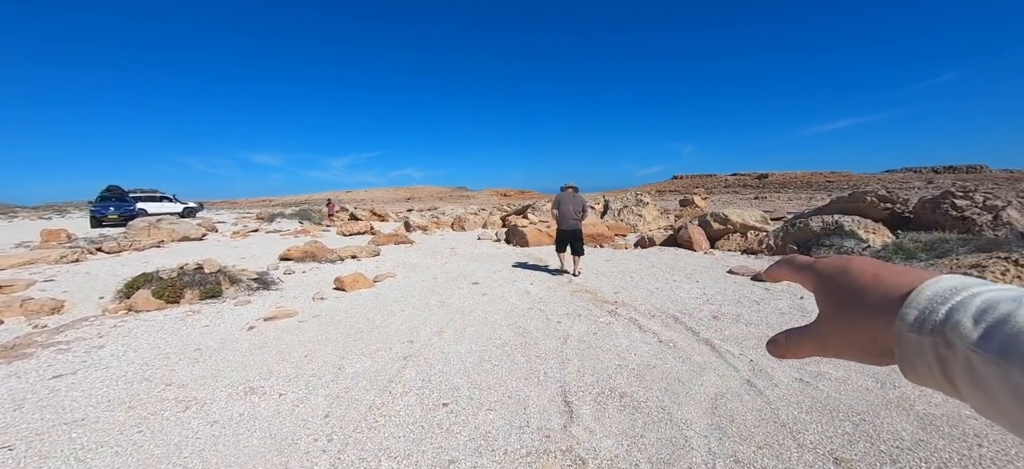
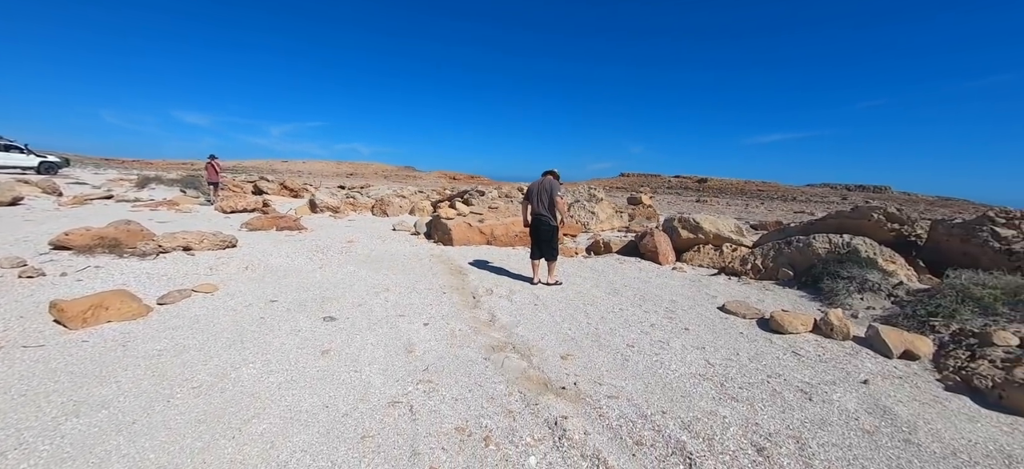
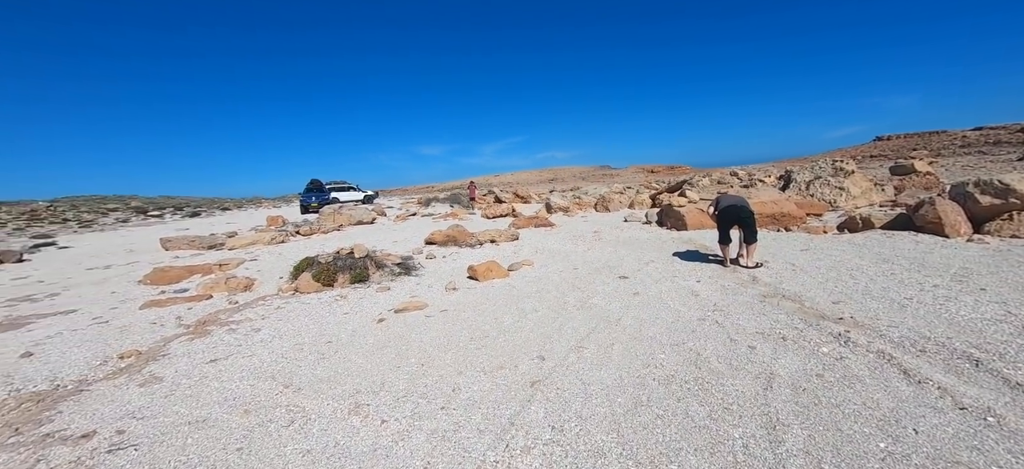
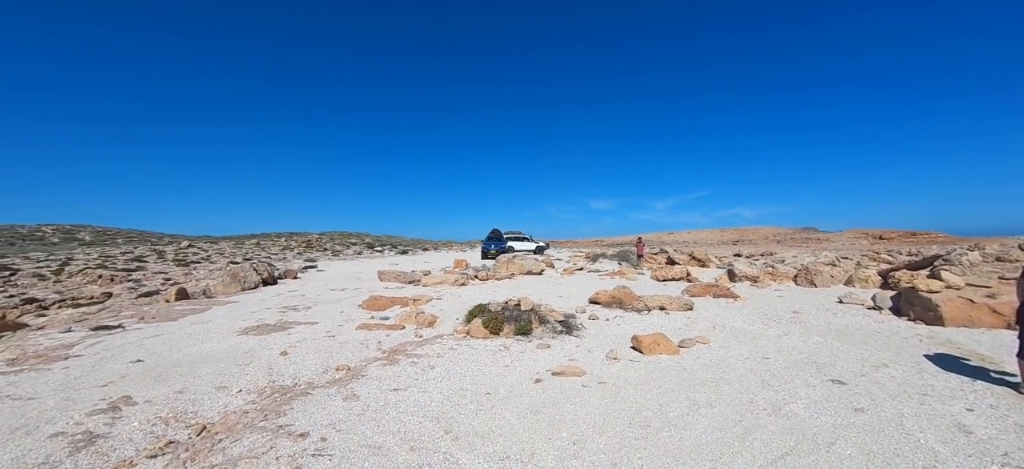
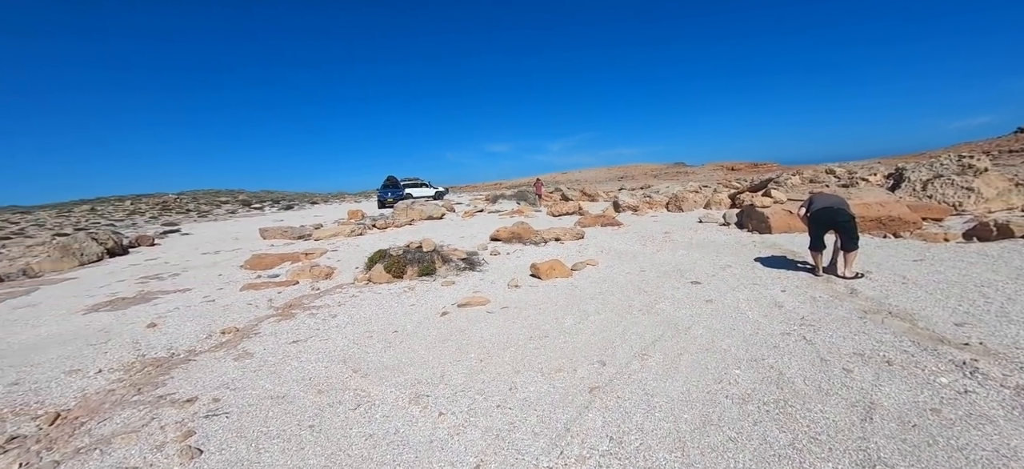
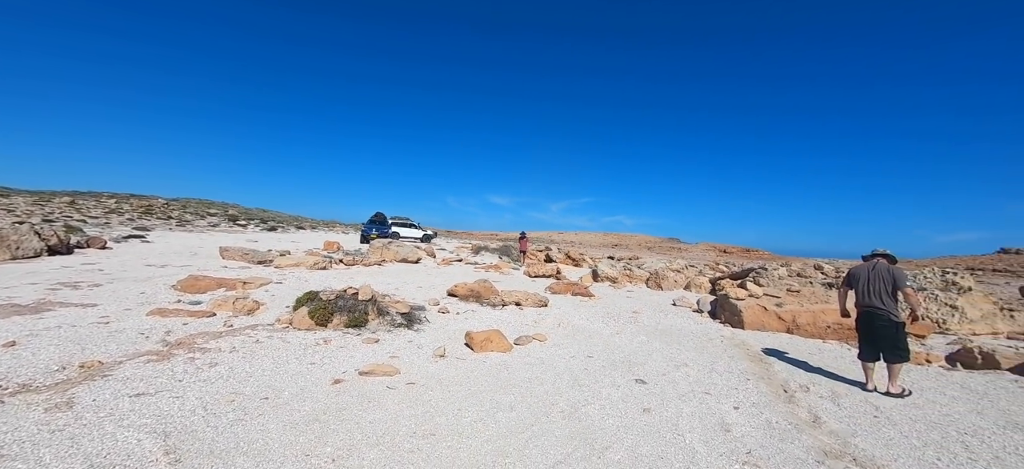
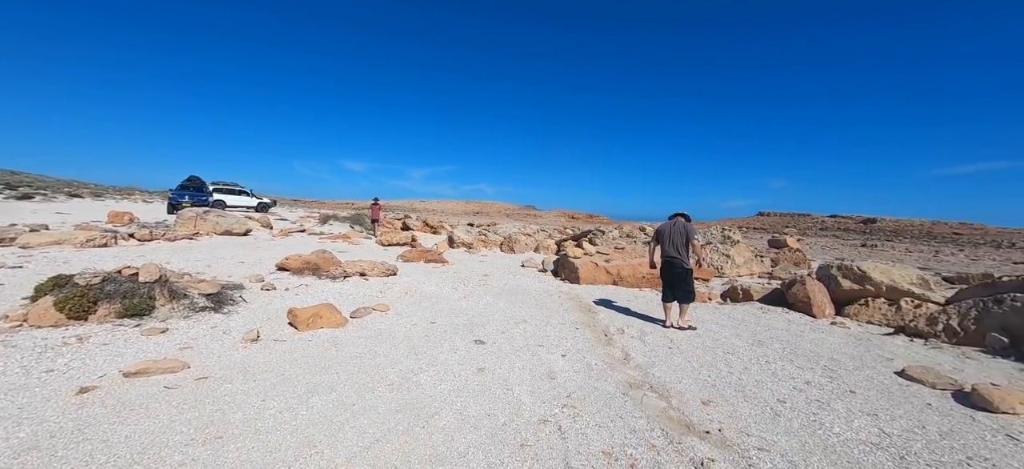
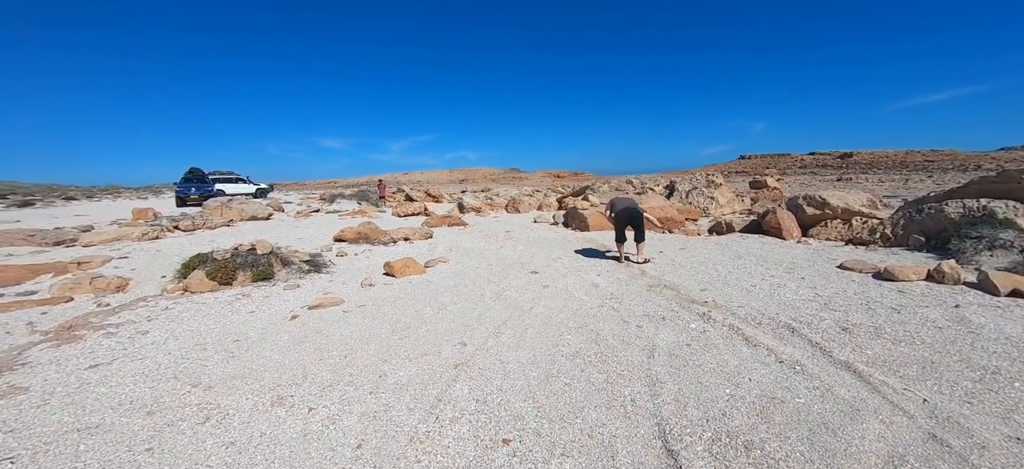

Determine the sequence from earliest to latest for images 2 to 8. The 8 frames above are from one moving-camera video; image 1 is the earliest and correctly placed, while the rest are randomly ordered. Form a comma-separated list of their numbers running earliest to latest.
8, 3, 5, 4, 6, 7, 2
